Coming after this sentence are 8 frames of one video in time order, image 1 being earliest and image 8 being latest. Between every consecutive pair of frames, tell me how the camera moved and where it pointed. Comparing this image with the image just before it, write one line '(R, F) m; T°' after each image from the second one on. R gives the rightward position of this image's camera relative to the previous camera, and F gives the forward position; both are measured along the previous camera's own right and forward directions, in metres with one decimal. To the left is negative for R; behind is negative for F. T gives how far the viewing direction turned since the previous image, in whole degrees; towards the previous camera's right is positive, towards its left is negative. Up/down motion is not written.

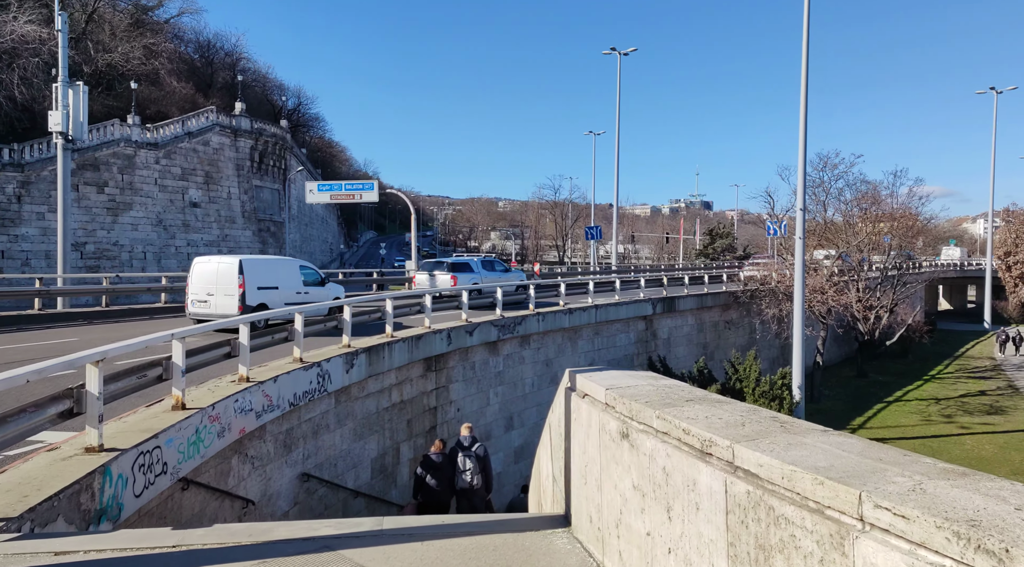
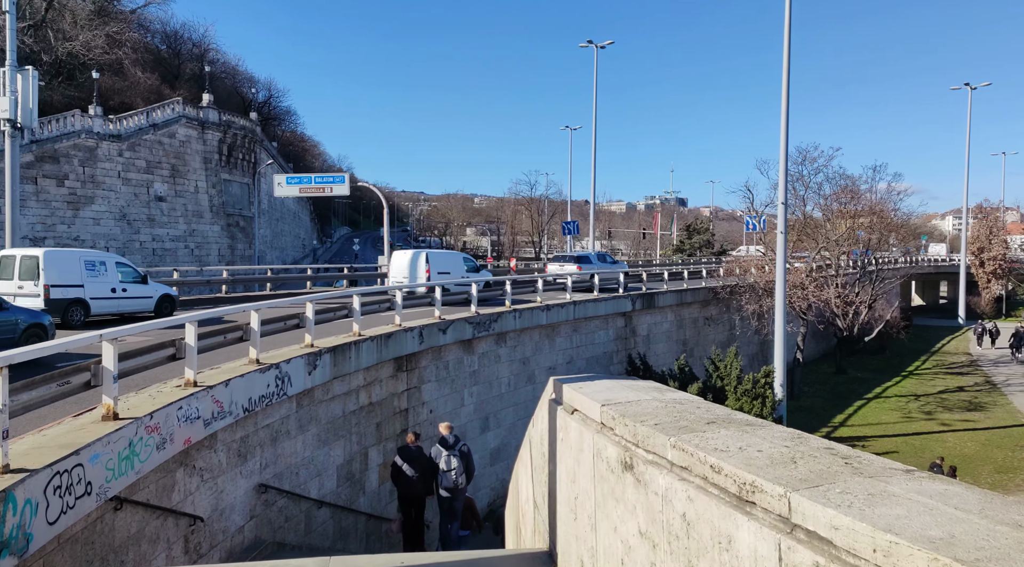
(0.0, +0.6) m; +2°
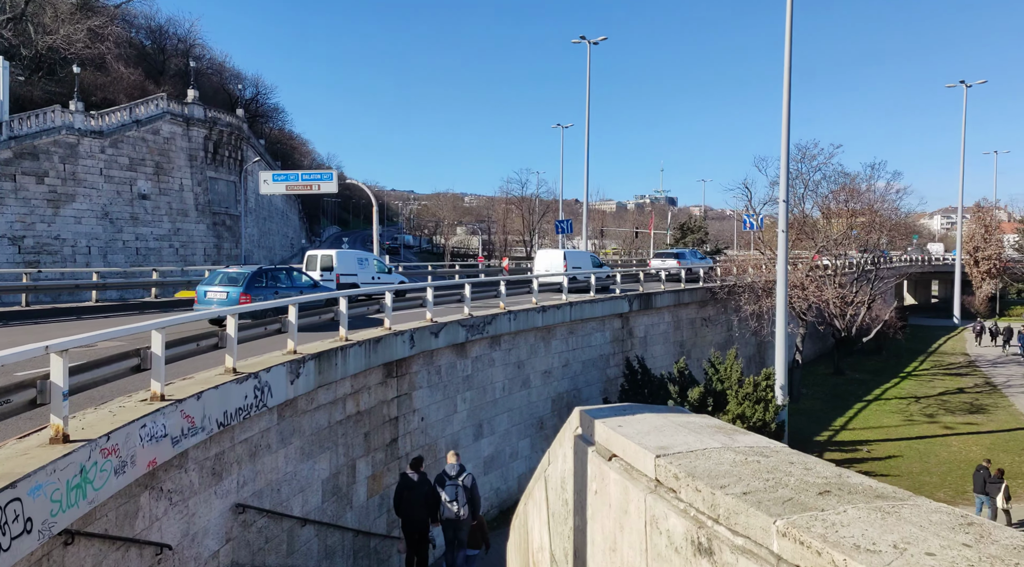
(-0.1, +0.6) m; +1°
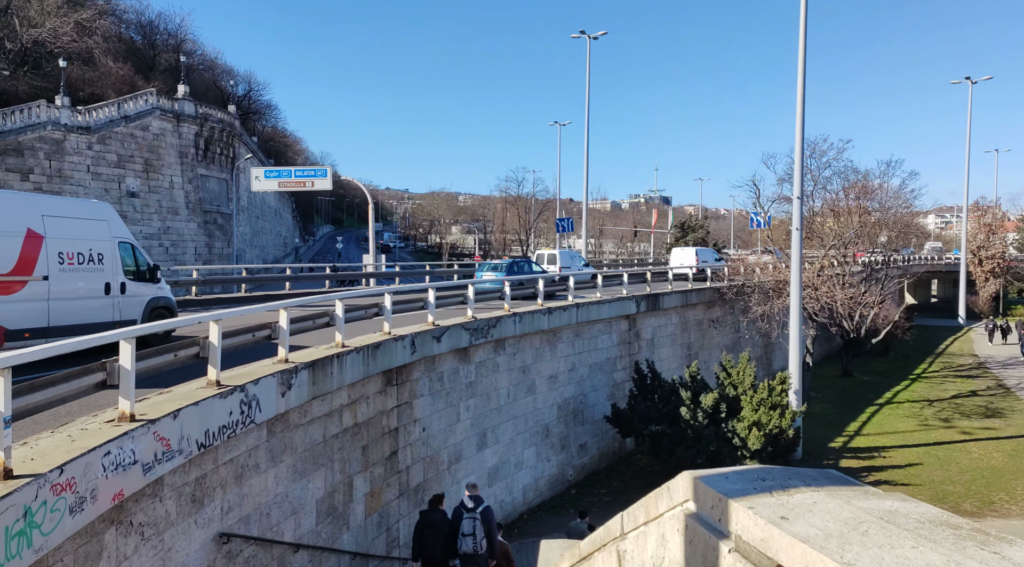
(-0.2, +0.8) m; 0°
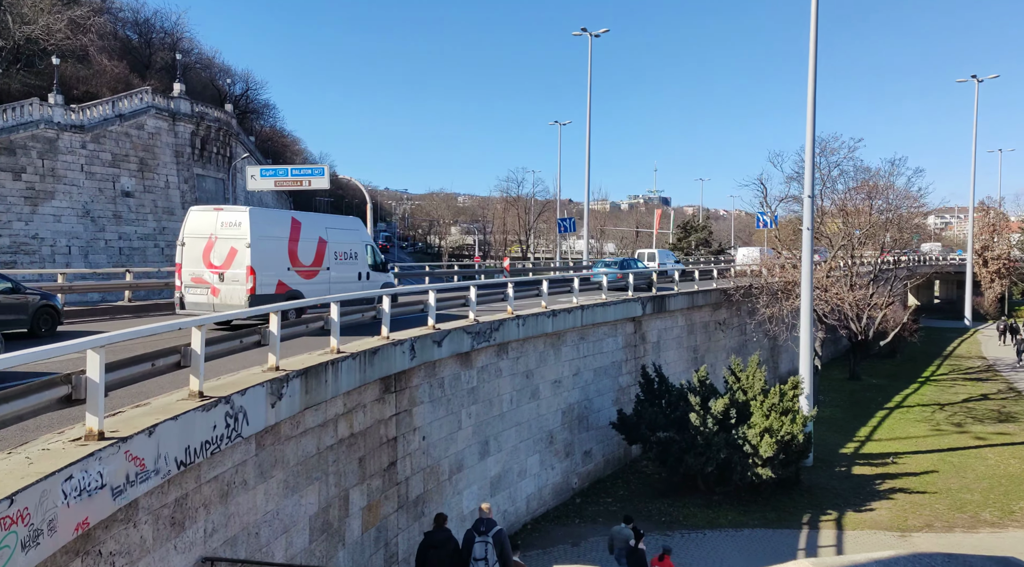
(-0.1, +0.5) m; 0°
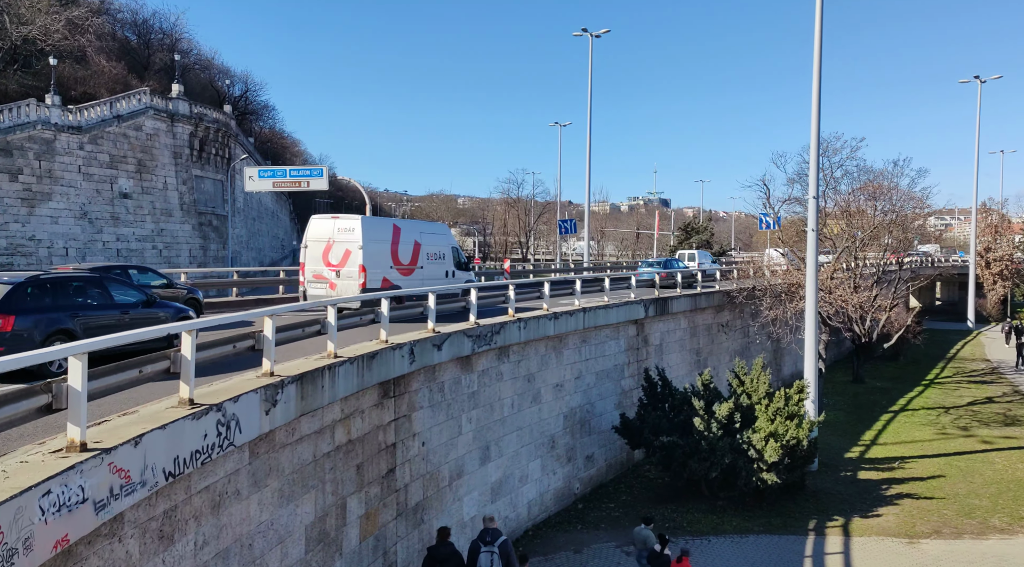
(0.0, +0.2) m; 0°
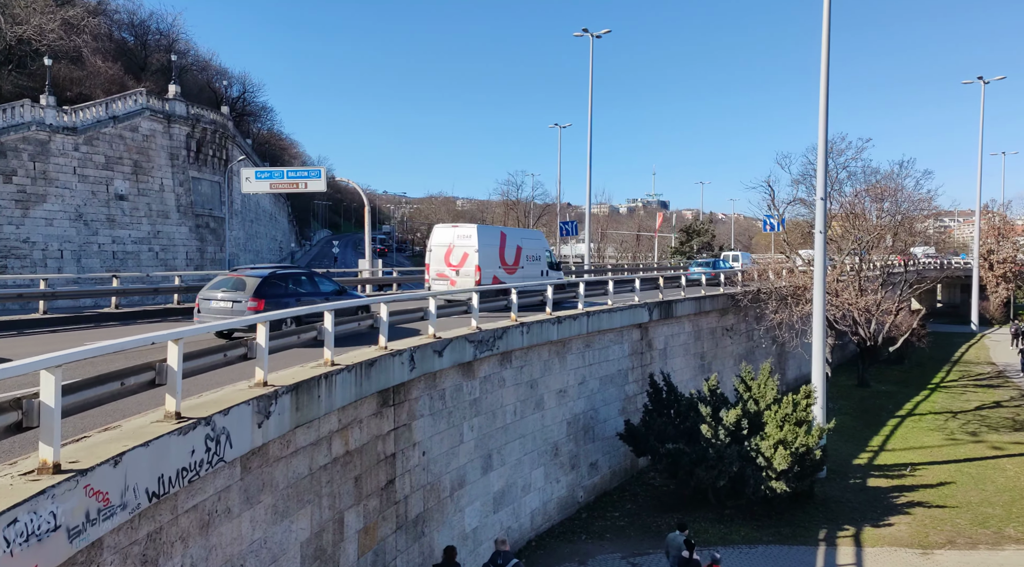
(-0.1, +0.4) m; 0°
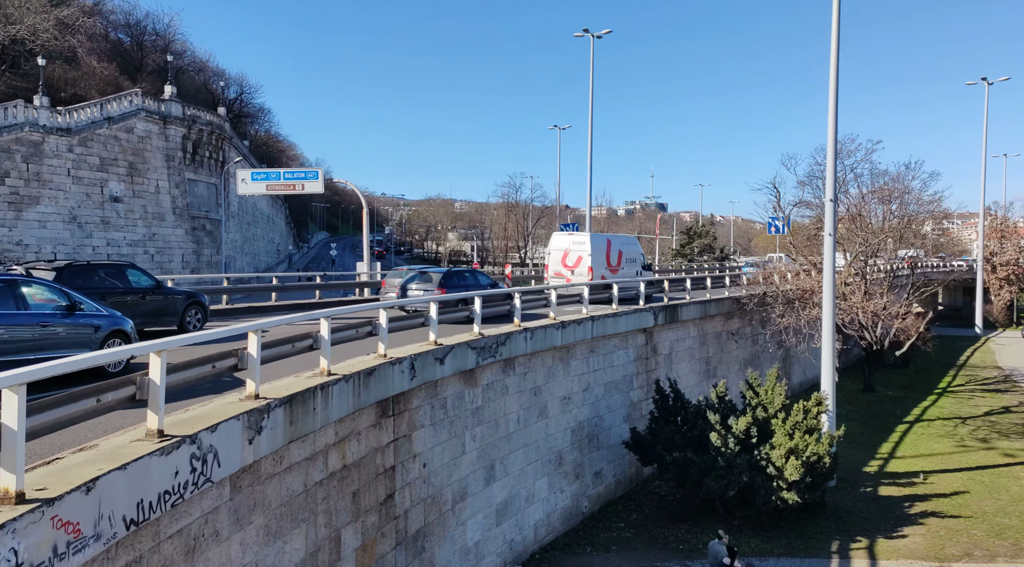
(-0.1, +0.4) m; 0°
